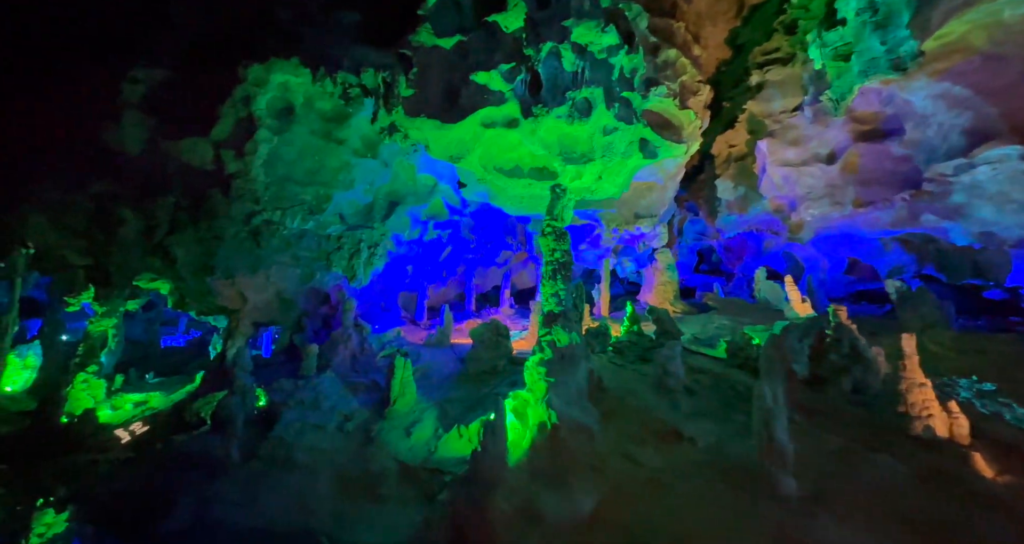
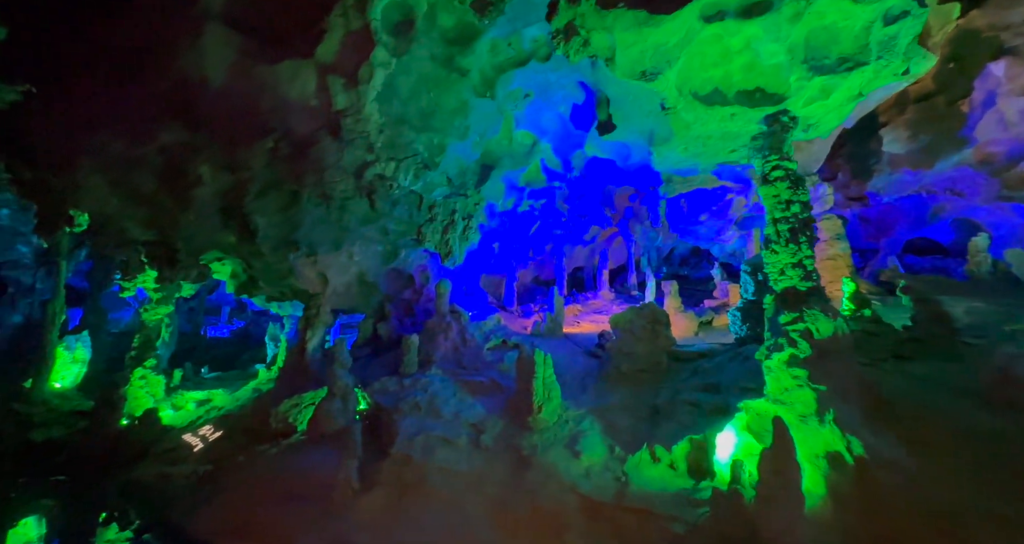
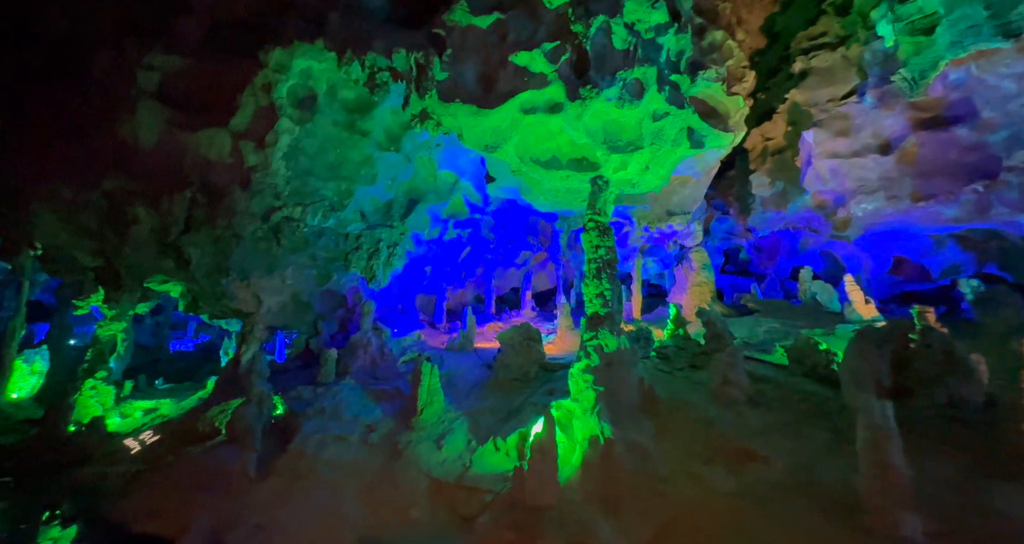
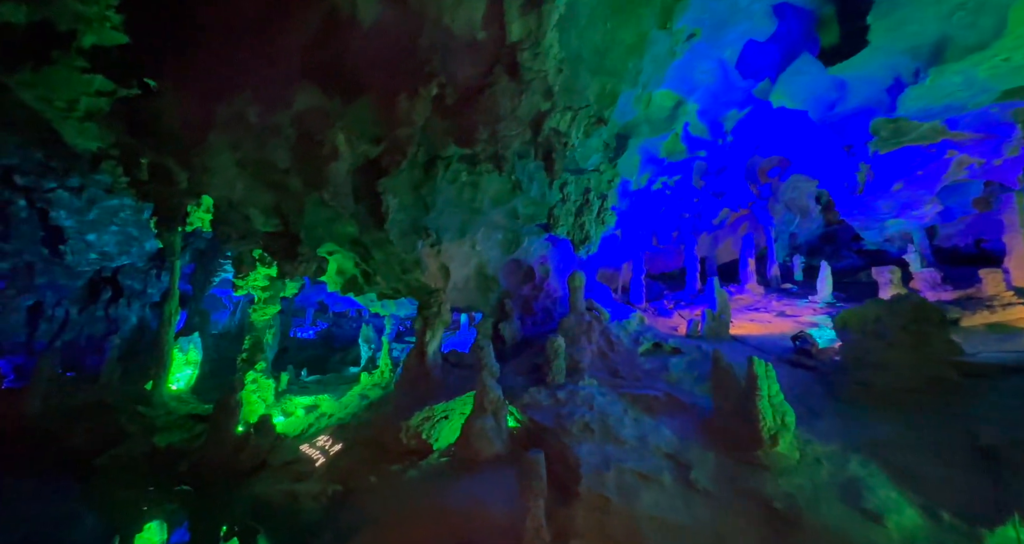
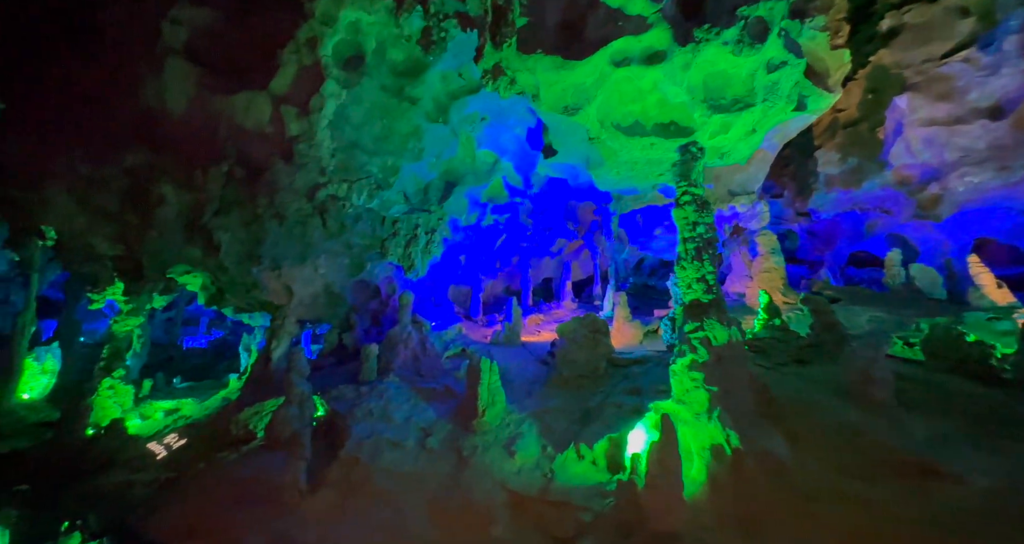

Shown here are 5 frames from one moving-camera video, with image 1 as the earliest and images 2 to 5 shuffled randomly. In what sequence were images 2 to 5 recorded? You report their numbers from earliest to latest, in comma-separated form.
3, 5, 2, 4
